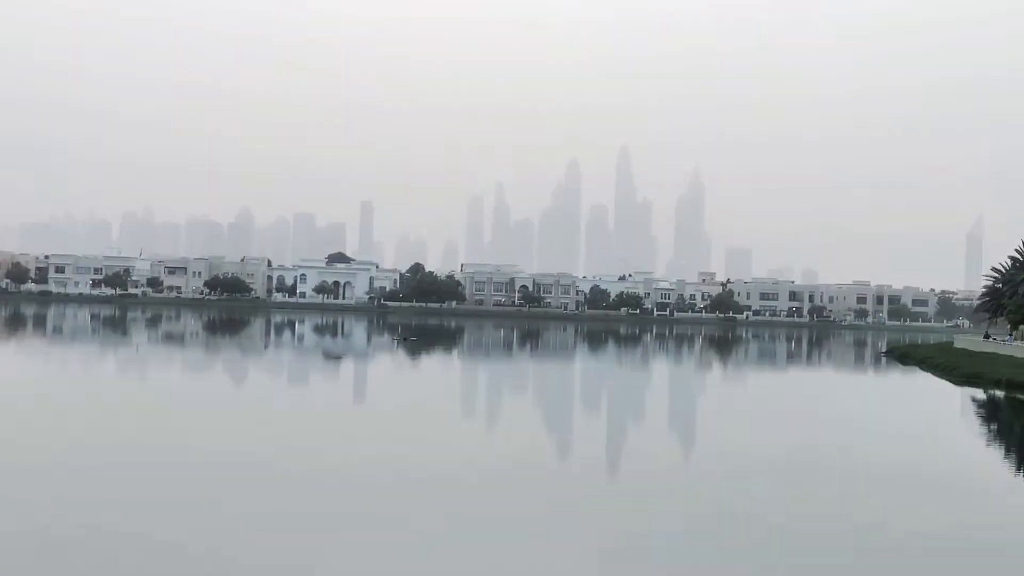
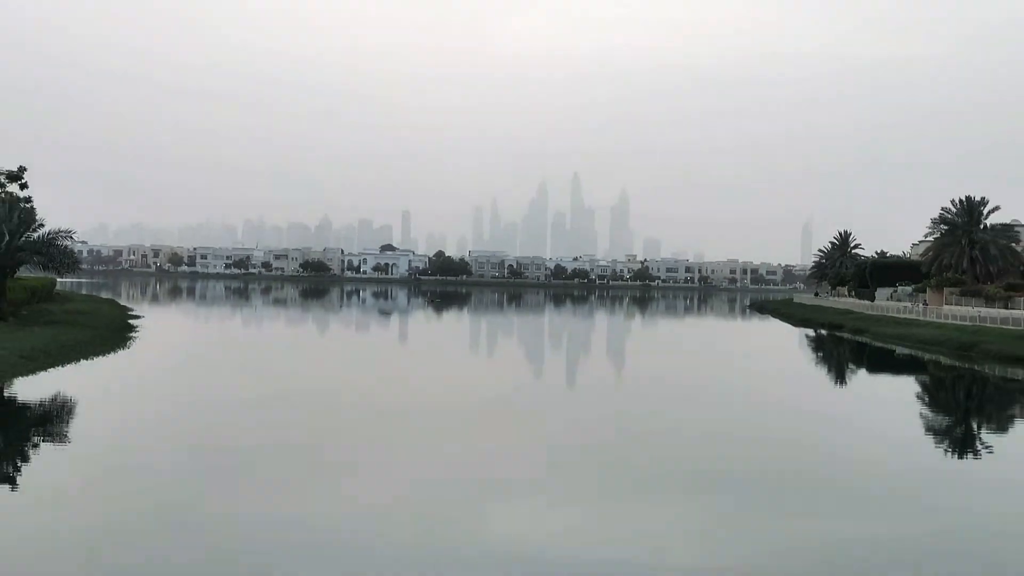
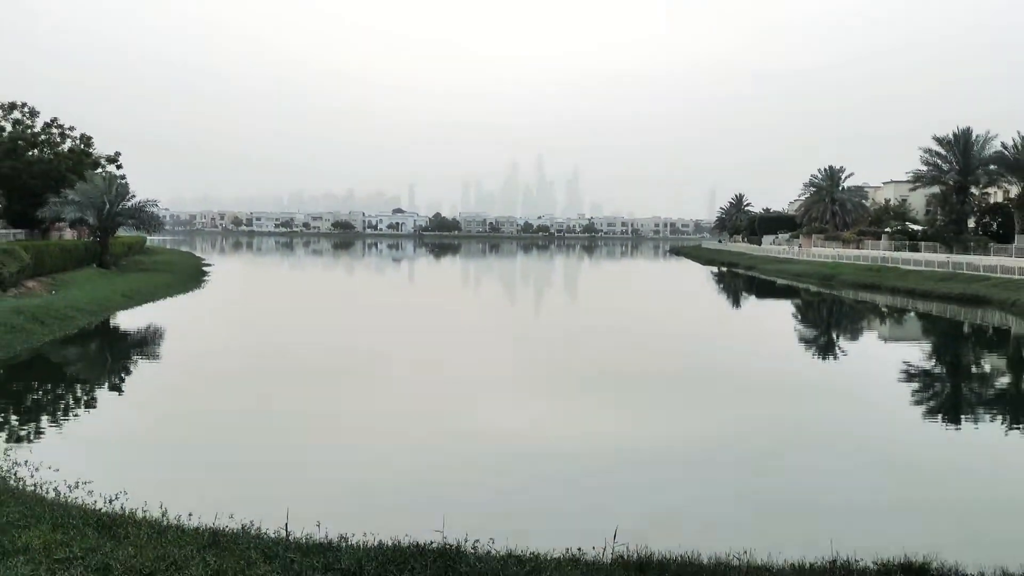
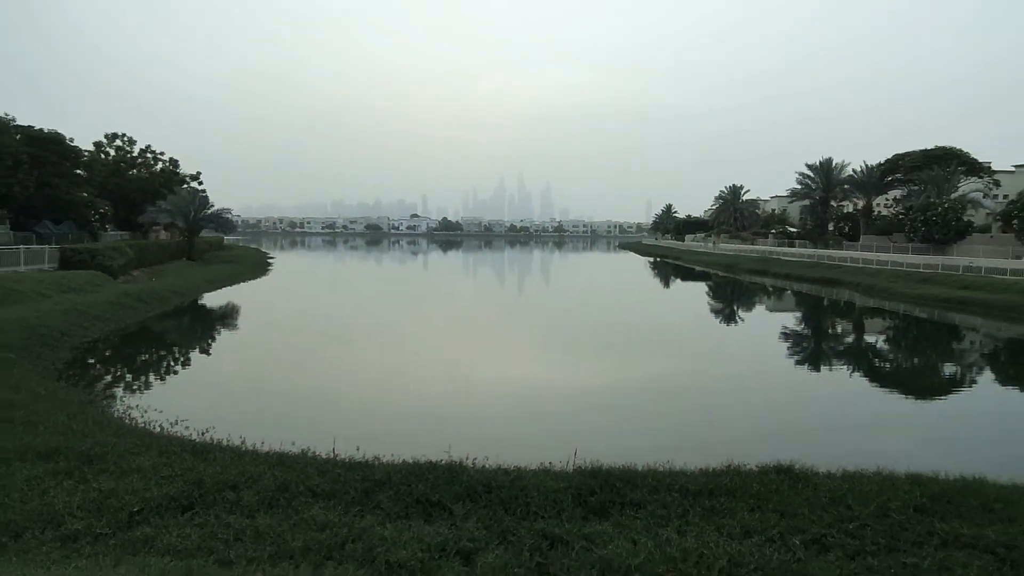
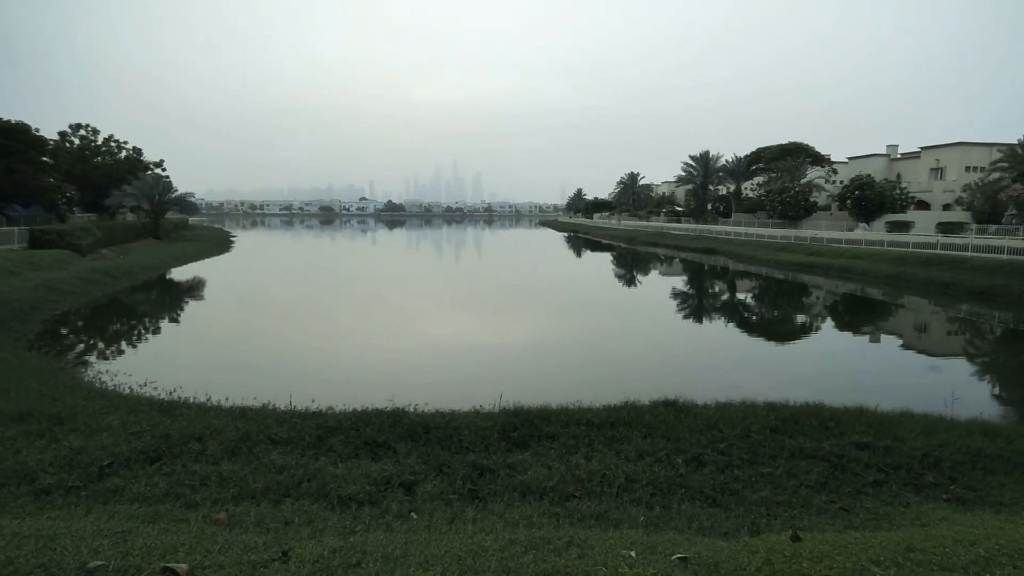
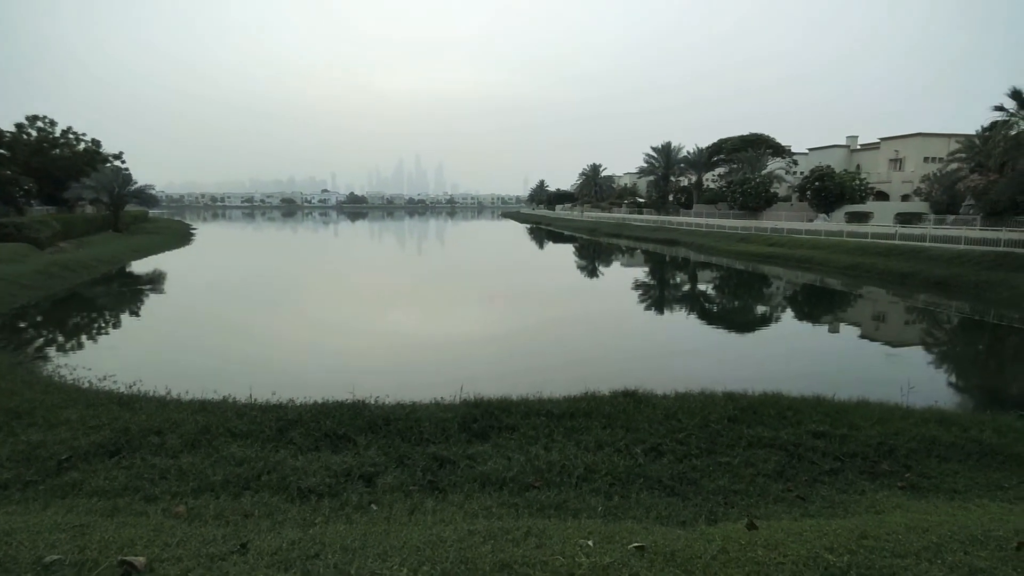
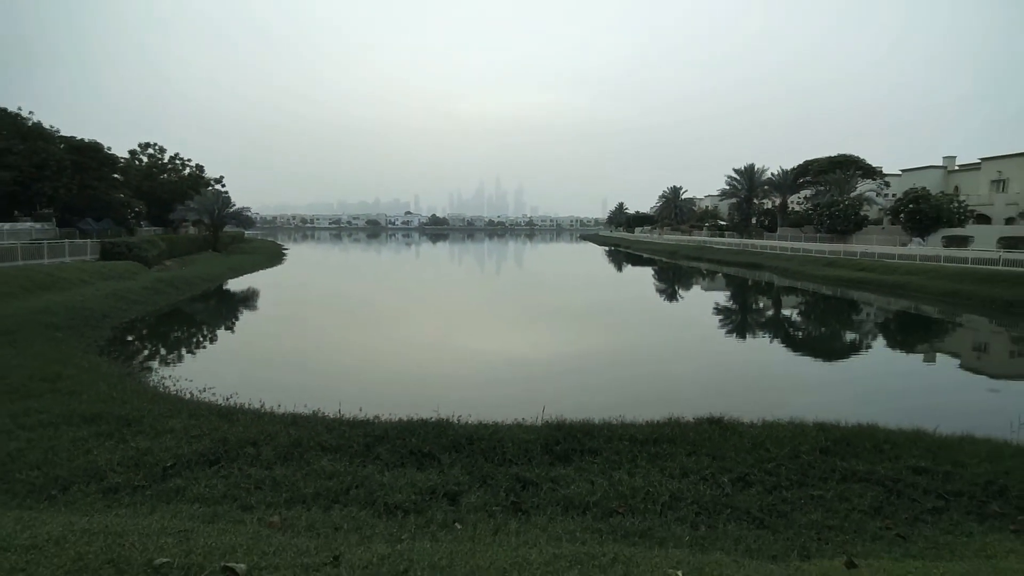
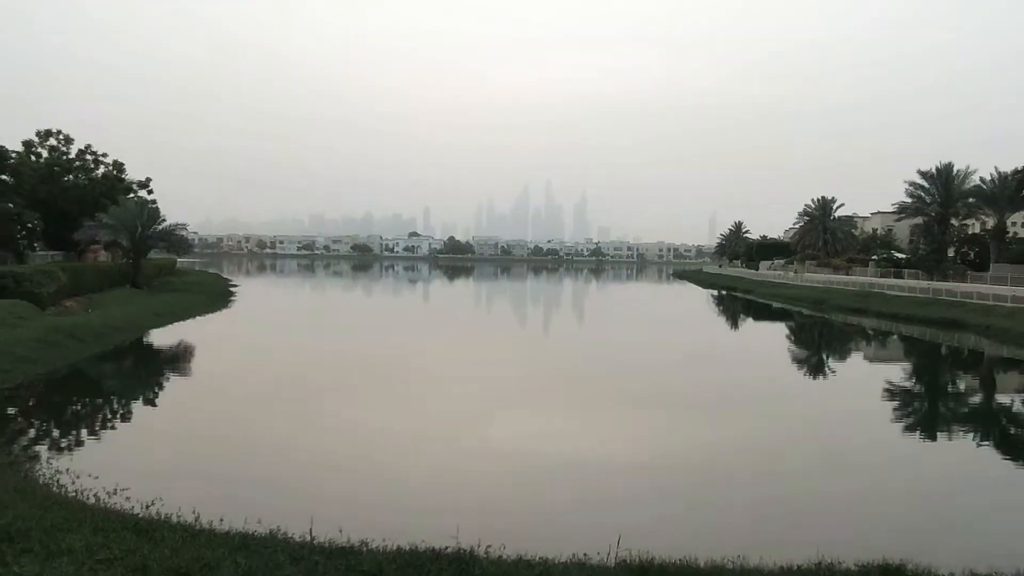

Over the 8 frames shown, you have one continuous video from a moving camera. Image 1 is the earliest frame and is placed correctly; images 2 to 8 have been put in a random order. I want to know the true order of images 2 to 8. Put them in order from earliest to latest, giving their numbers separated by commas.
2, 3, 8, 4, 7, 5, 6
